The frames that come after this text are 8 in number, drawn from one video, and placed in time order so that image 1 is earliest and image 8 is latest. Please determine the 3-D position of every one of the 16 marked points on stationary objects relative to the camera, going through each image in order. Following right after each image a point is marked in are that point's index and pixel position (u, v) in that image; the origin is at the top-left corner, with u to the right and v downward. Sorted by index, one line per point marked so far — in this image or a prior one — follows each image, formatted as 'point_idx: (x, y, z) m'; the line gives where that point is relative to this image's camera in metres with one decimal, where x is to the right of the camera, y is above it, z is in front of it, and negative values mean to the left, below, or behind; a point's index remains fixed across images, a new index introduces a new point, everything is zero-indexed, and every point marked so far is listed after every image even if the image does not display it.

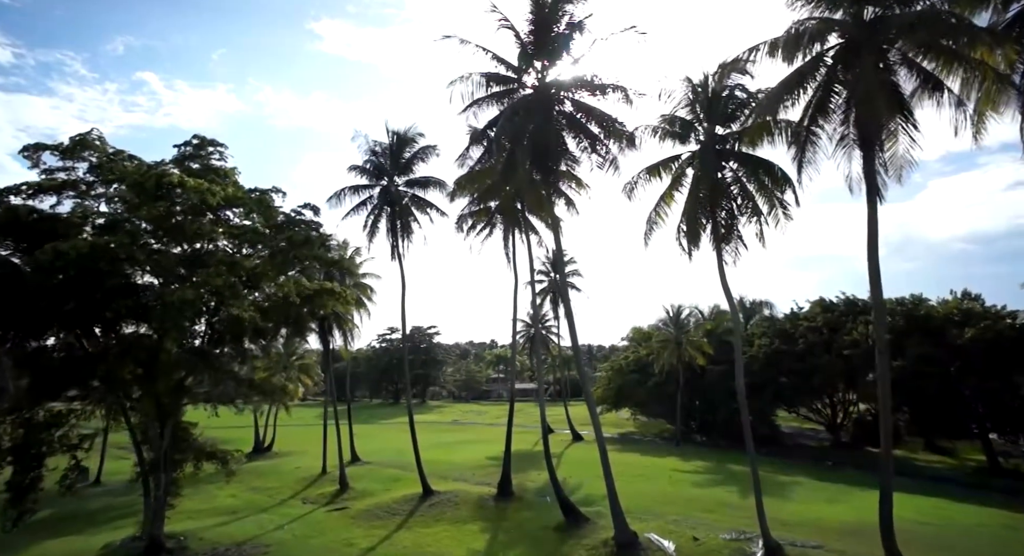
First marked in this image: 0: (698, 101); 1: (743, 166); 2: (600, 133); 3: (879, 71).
0: (+5.4, +5.1, +18.6) m
1: (+6.4, +3.1, +17.8) m
2: (+2.6, +4.3, +19.1) m
3: (+7.3, +4.1, +12.7) m
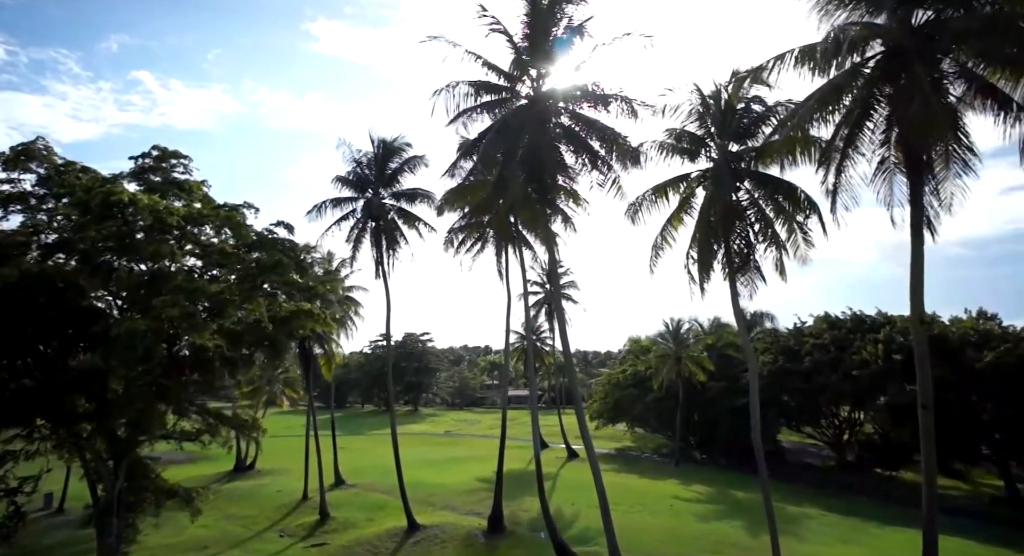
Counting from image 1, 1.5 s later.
0: (+5.2, +4.3, +16.8) m
1: (+6.2, +2.2, +15.9) m
2: (+2.4, +3.5, +17.3) m
3: (+7.1, +3.3, +10.9) m
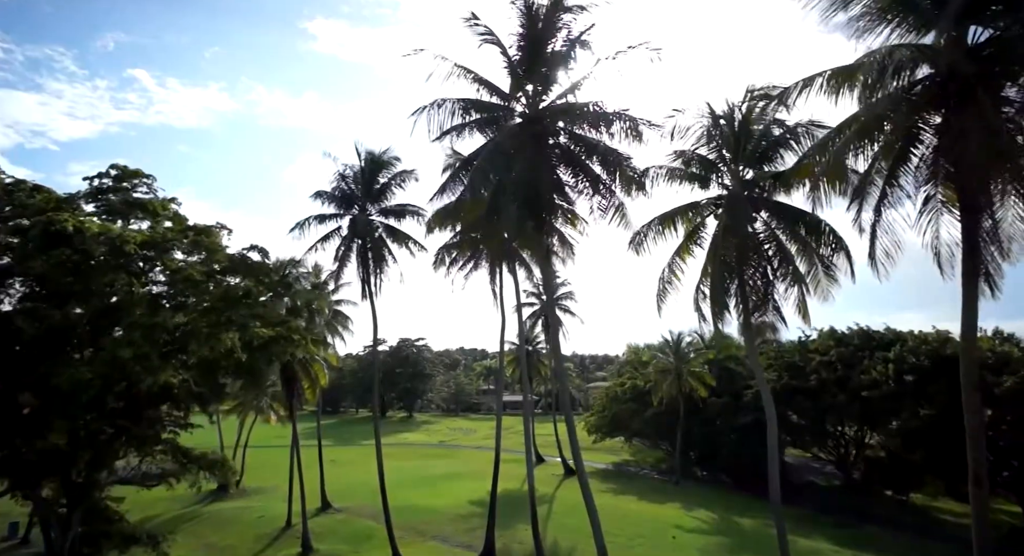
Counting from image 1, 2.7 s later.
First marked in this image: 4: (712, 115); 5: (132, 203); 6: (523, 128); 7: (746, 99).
0: (+5.0, +3.4, +15.2) m
1: (+6.0, +1.3, +14.4) m
2: (+2.2, +2.6, +15.7) m
3: (+7.0, +2.4, +9.3) m
4: (+4.7, +3.9, +15.1) m
5: (-10.6, +2.1, +17.8) m
6: (+0.2, +3.6, +15.9) m
7: (+5.4, +4.1, +14.7) m
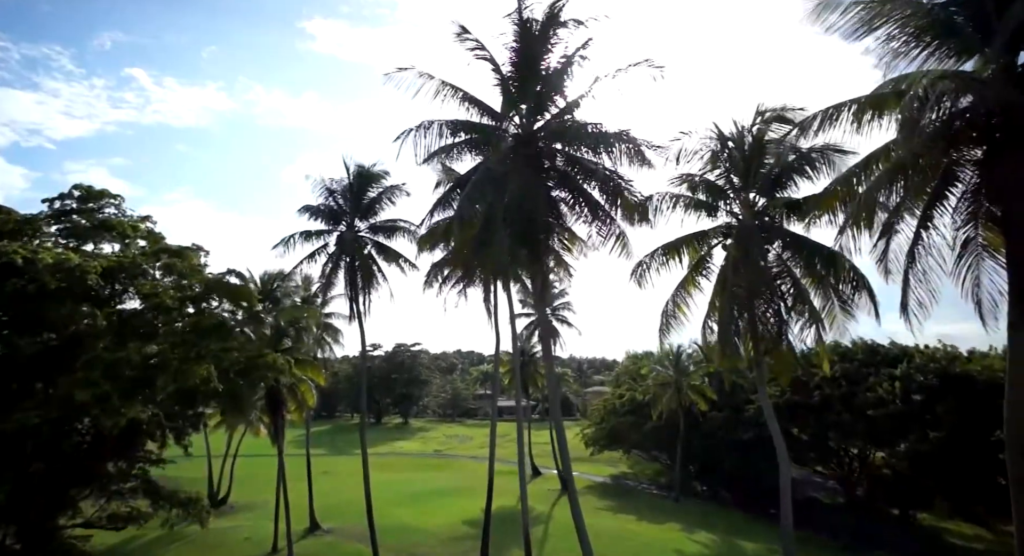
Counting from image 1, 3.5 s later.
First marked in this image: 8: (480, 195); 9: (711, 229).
0: (+4.8, +2.6, +14.1) m
1: (+5.9, +0.5, +13.3) m
2: (+2.1, +1.8, +14.6) m
3: (+6.8, +1.6, +8.2) m
4: (+4.6, +3.1, +14.0) m
5: (-10.8, +1.4, +16.7) m
6: (+0.1, +2.9, +14.7) m
7: (+5.2, +3.3, +13.6) m
8: (-0.7, +1.8, +14.3) m
9: (+4.5, +1.1, +14.4) m
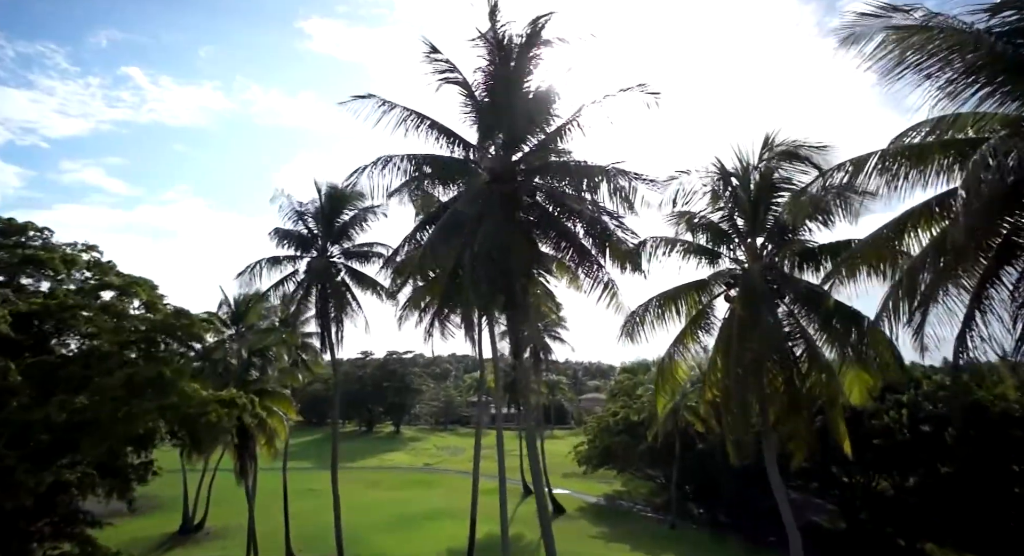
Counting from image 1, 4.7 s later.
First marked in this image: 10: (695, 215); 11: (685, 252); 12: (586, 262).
0: (+4.3, +1.5, +12.4) m
1: (+5.3, -0.5, +11.5) m
2: (+1.6, +0.7, +12.8) m
3: (+6.4, +0.5, +6.5) m
4: (+4.1, +2.0, +12.3) m
5: (-11.3, +0.4, +14.8) m
6: (-0.4, +1.8, +13.0) m
7: (+4.7, +2.2, +11.8) m
8: (-1.3, +0.8, +12.5) m
9: (+4.0, 0.0, +12.6) m
10: (+3.6, +1.2, +12.5) m
11: (+3.4, +0.5, +12.4) m
12: (+1.5, +0.4, +13.0) m
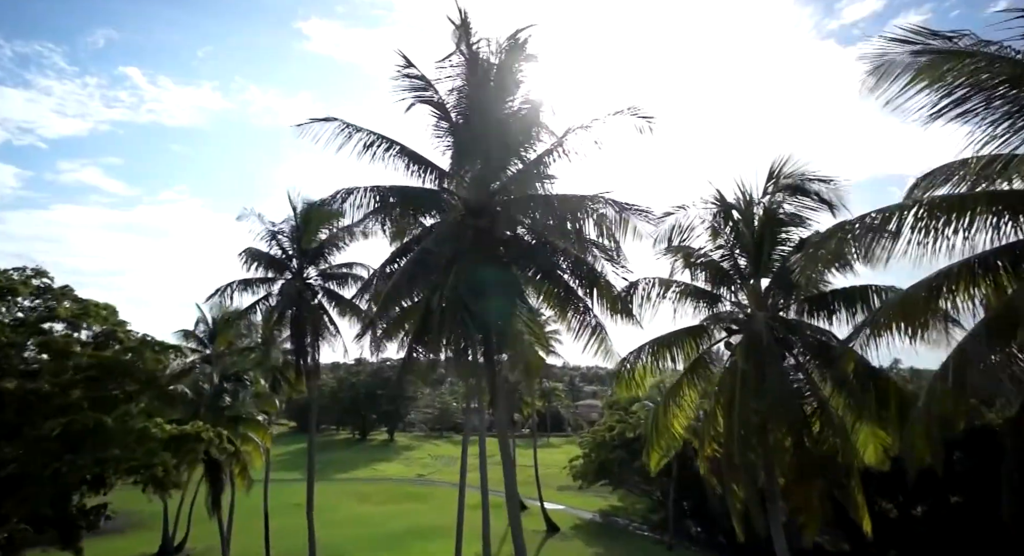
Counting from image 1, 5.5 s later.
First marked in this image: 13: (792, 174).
0: (+3.9, +0.7, +11.1) m
1: (+4.9, -1.3, +10.2) m
2: (+1.1, -0.1, +11.5) m
3: (+6.0, -0.3, +5.2) m
4: (+3.7, +1.2, +11.0) m
5: (-11.7, -0.4, +13.5) m
6: (-0.9, +1.0, +11.7) m
7: (+4.3, +1.4, +10.5) m
8: (-1.7, 0.0, +11.2) m
9: (+3.5, -0.8, +11.3) m
10: (+3.2, +0.4, +11.2) m
11: (+3.0, -0.3, +11.1) m
12: (+1.1, -0.4, +11.7) m
13: (+4.7, +1.8, +10.8) m
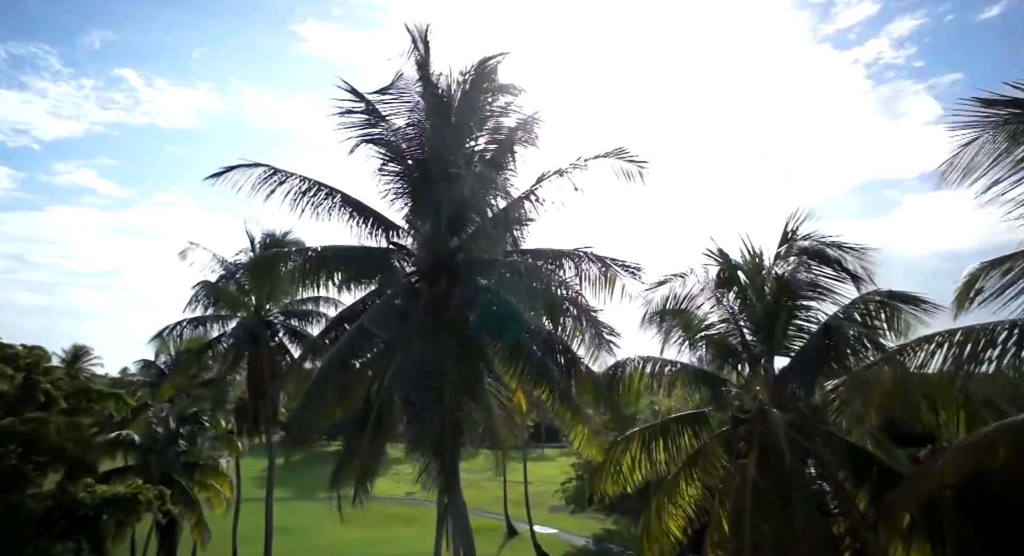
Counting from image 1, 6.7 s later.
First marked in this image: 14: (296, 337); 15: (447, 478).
0: (+3.3, -0.4, +9.2) m
1: (+4.4, -2.5, +8.3) m
2: (+0.6, -1.2, +9.6) m
3: (+5.4, -1.4, +3.3) m
4: (+3.1, +0.1, +9.1) m
5: (-12.3, -1.5, +11.5) m
6: (-1.4, -0.1, +9.7) m
7: (+3.7, +0.3, +8.6) m
8: (-2.2, -1.1, +9.3) m
9: (+3.0, -1.9, +9.4) m
10: (+2.7, -0.7, +9.3) m
11: (+2.4, -1.4, +9.2) m
12: (+0.5, -1.5, +9.8) m
13: (+4.2, +0.7, +8.8) m
14: (-6.6, -1.8, +19.6) m
15: (-0.9, -2.8, +9.4) m
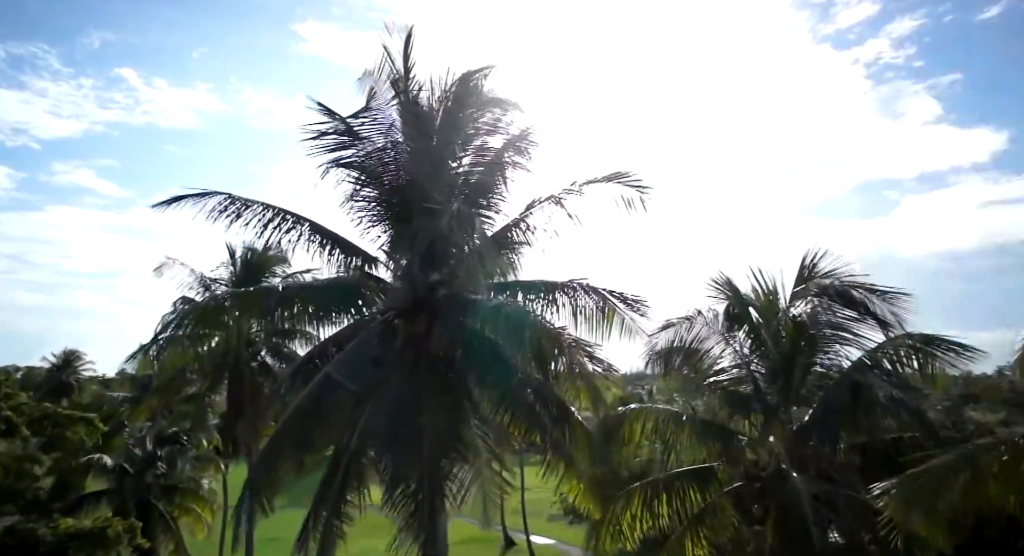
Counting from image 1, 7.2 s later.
0: (+3.2, -0.9, +8.2) m
1: (+4.2, -3.0, +7.3) m
2: (+0.4, -1.7, +8.6) m
3: (+5.3, -1.9, +2.3) m
4: (+2.9, -0.4, +8.1) m
5: (-12.5, -2.0, +10.6) m
6: (-1.6, -0.6, +8.8) m
7: (+3.6, -0.2, +7.6) m
8: (-2.4, -1.6, +8.3) m
9: (+2.8, -2.4, +8.4) m
10: (+2.5, -1.2, +8.3) m
11: (+2.2, -1.9, +8.2) m
12: (+0.3, -2.0, +8.8) m
13: (+4.0, +0.2, +7.9) m
14: (-6.8, -2.3, +18.7) m
15: (-1.1, -3.4, +8.5) m
